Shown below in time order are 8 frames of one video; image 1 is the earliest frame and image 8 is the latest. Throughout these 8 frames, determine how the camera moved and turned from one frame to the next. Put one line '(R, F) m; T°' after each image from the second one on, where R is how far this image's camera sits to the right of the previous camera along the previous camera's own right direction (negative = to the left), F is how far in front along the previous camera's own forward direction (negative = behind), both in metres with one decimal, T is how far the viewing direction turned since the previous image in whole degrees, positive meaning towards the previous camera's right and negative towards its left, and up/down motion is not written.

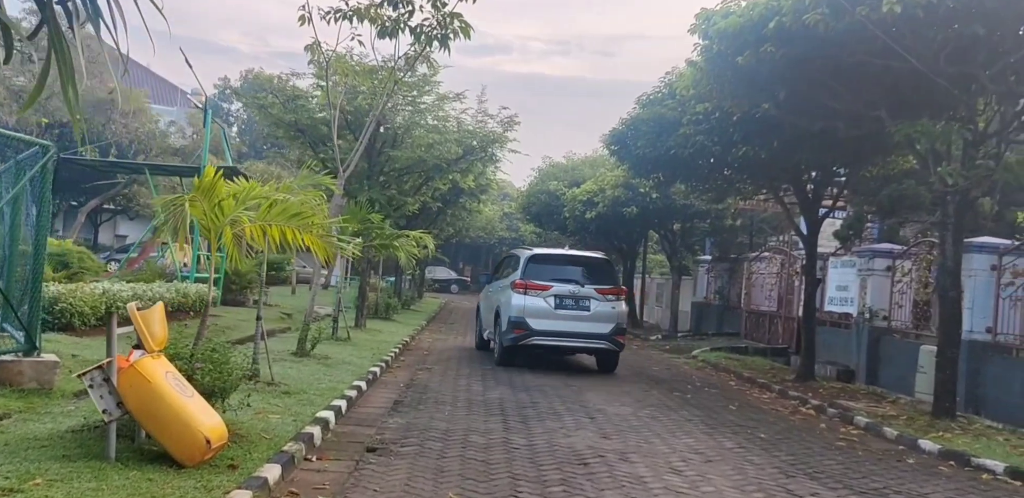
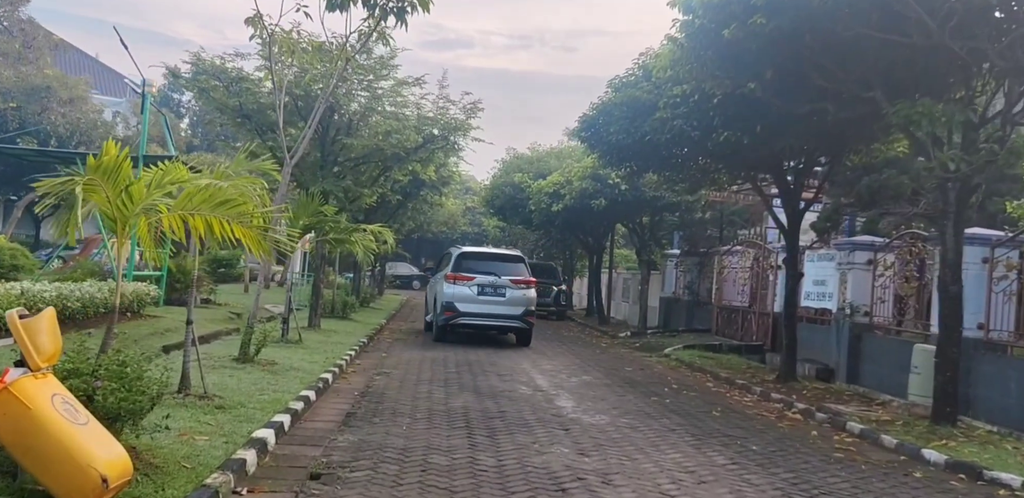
(0.0, +1.0) m; +2°
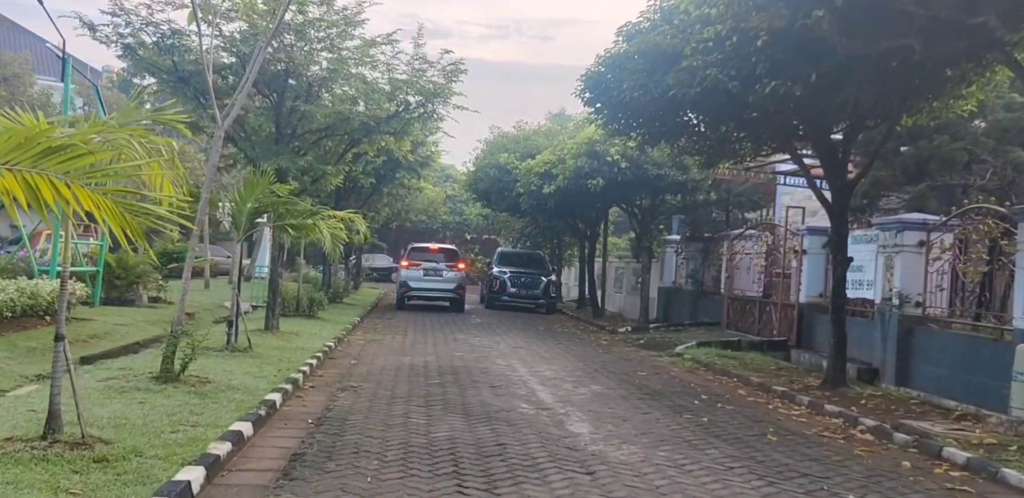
(-0.1, +2.5) m; +1°
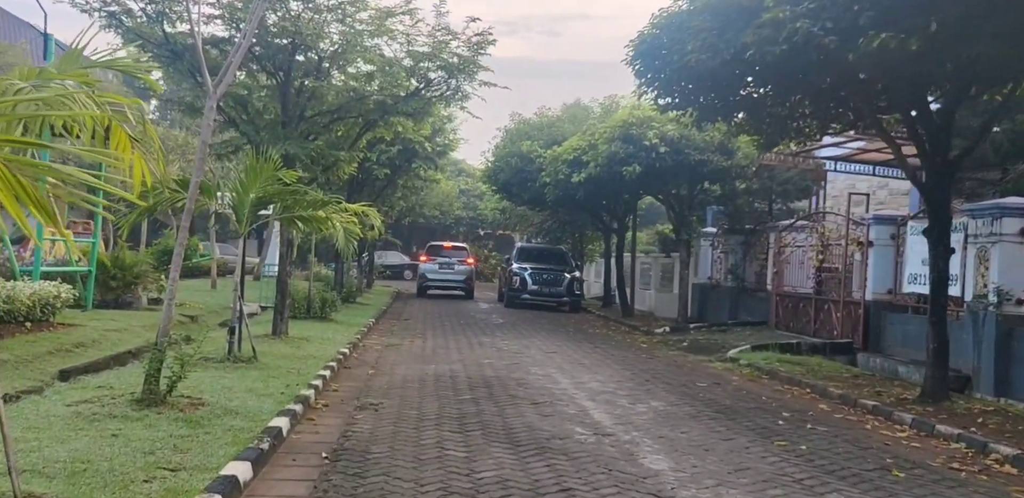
(-0.4, +1.7) m; -1°
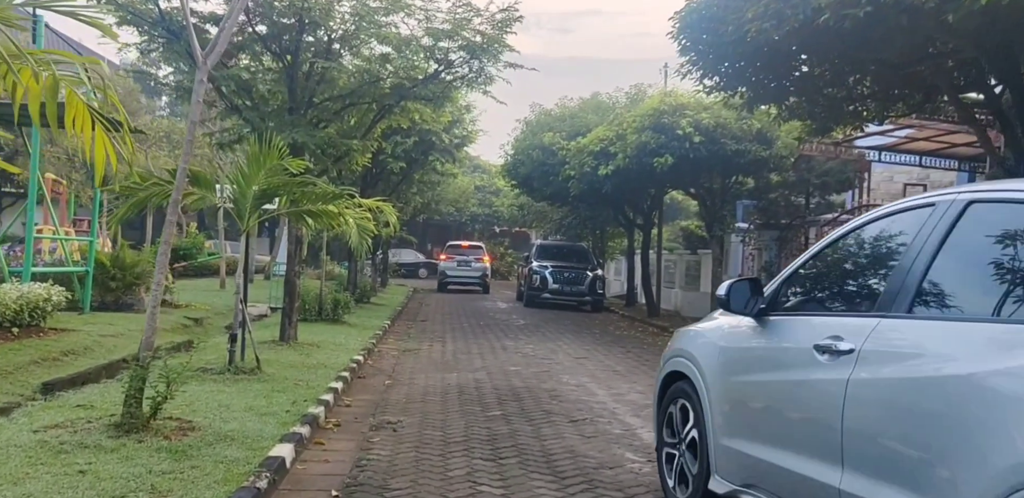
(-0.2, +1.1) m; -1°
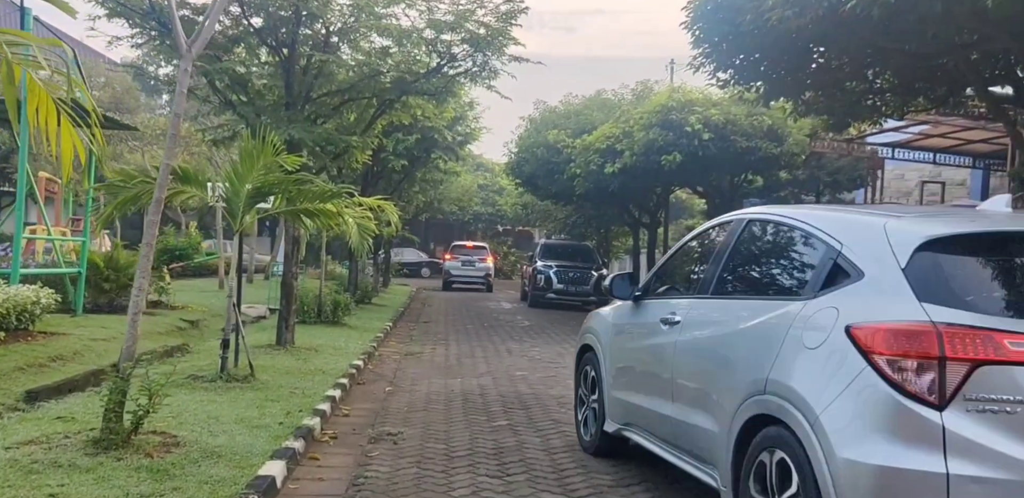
(0.0, +0.5) m; 0°
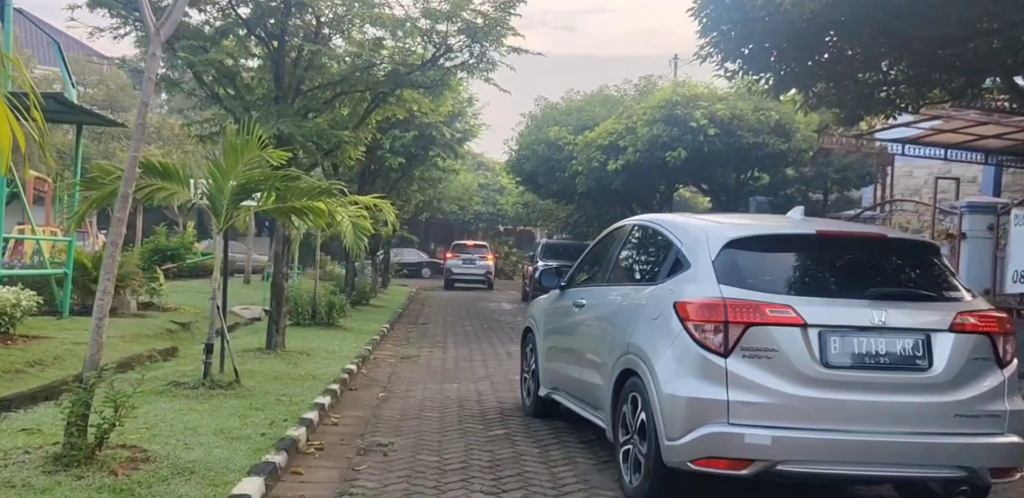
(0.0, +0.5) m; 0°
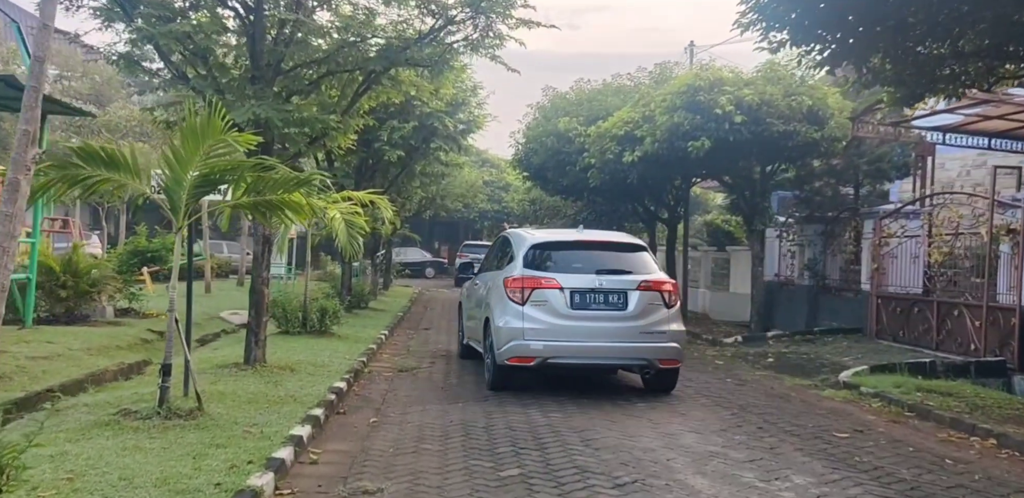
(-0.1, +1.4) m; 0°
